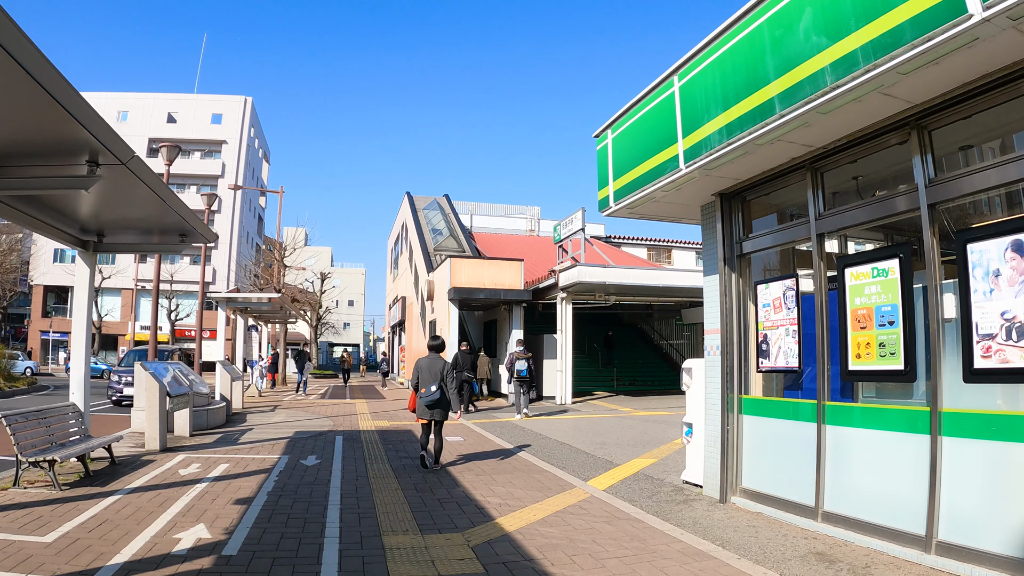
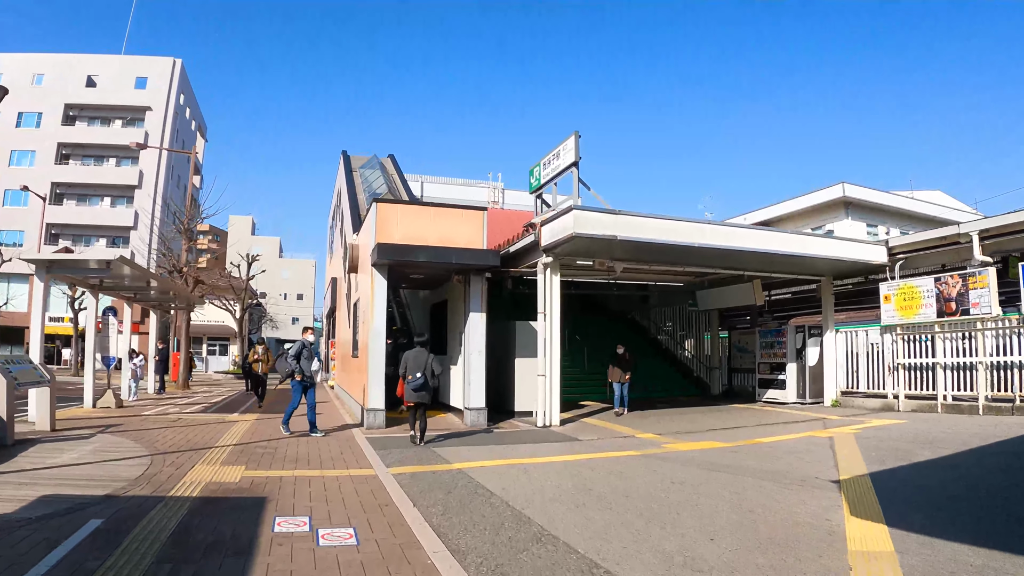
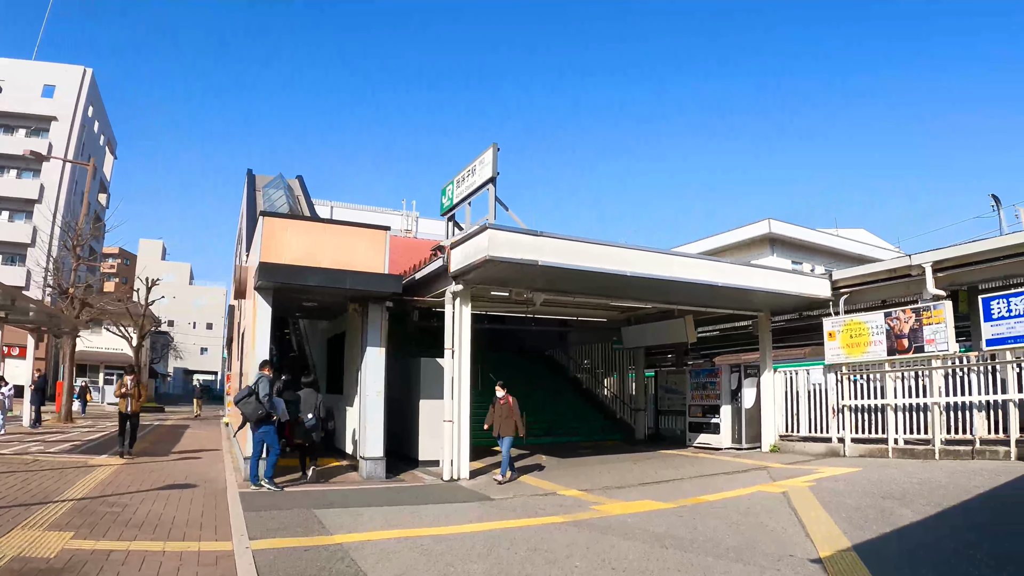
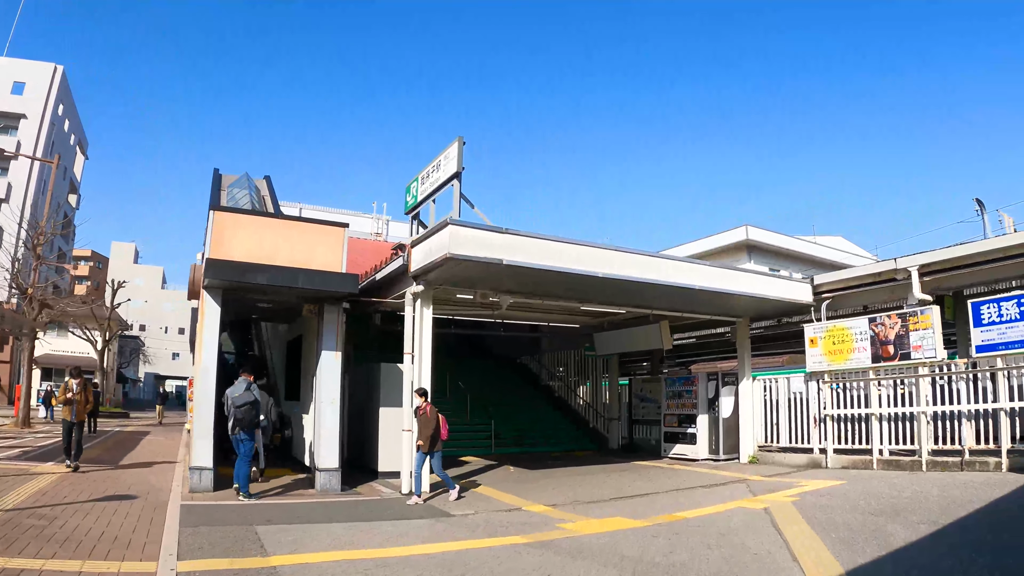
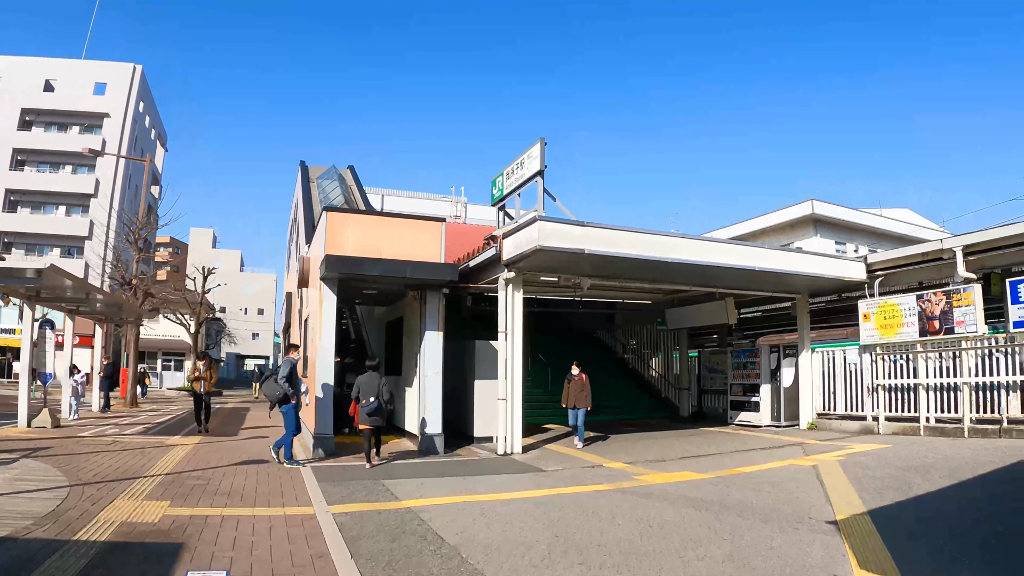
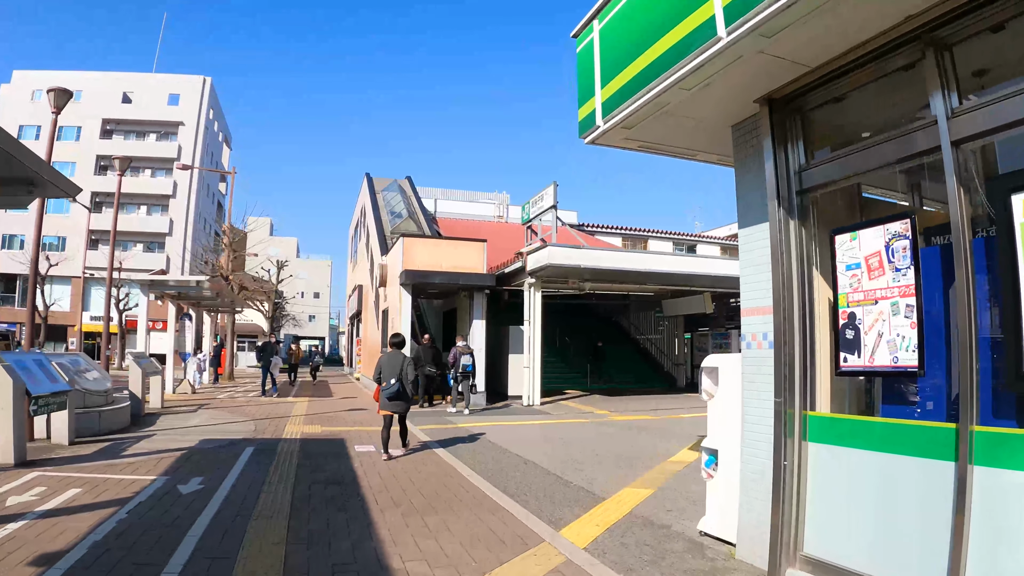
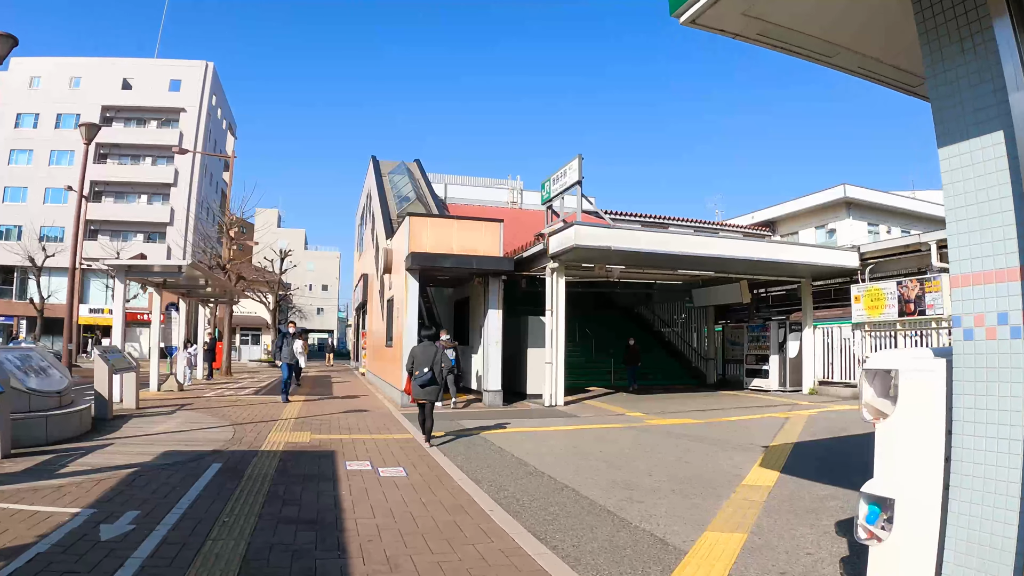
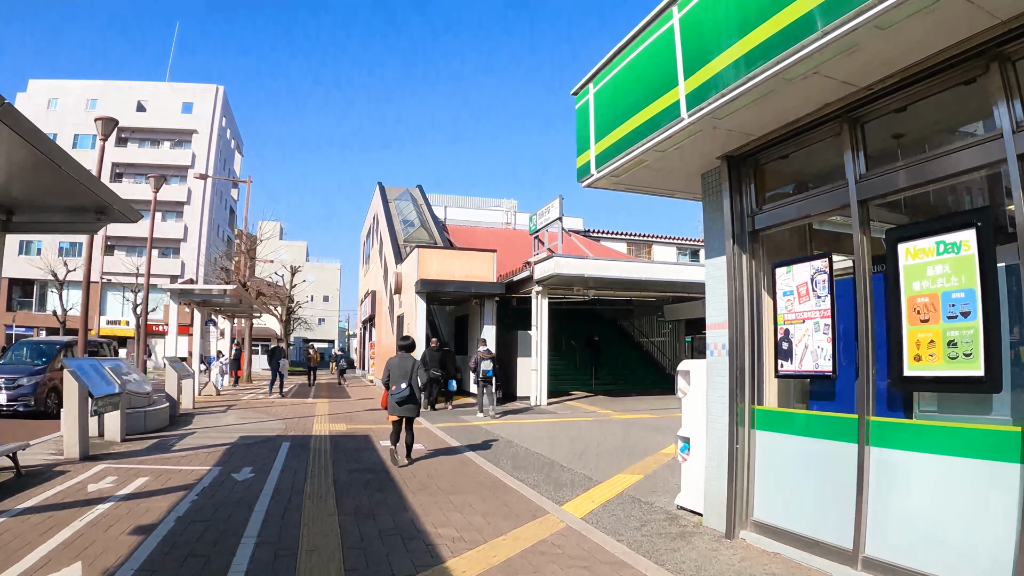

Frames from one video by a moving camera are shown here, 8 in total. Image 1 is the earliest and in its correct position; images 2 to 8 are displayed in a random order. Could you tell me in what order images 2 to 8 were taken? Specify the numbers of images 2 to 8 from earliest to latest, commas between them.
8, 6, 7, 2, 5, 3, 4
